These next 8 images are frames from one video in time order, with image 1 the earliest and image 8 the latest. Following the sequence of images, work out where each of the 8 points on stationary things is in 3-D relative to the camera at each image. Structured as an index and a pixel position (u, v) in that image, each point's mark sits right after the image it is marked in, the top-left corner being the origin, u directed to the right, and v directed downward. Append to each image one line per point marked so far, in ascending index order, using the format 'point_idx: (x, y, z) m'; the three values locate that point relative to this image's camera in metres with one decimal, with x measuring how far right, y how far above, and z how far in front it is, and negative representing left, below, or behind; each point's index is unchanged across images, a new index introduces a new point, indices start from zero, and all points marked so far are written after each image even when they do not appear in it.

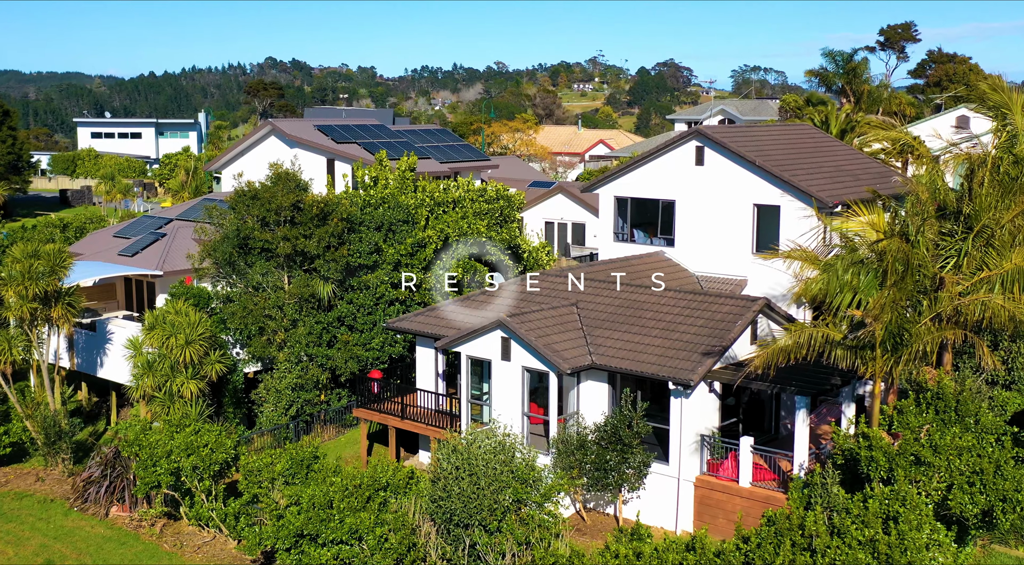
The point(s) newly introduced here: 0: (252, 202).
0: (-4.4, +1.4, +20.0) m
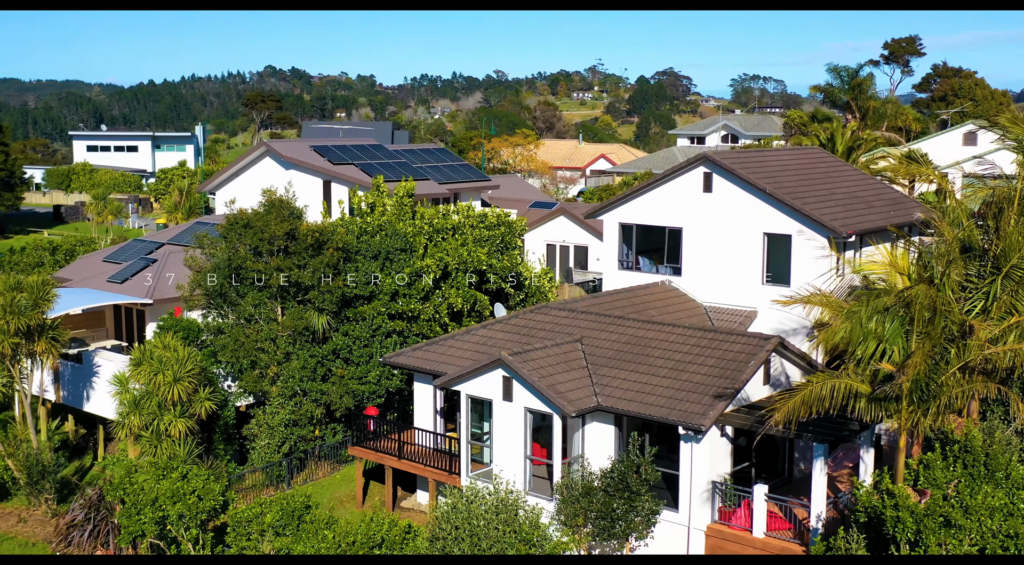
0: (-4.3, +0.9, +19.3) m
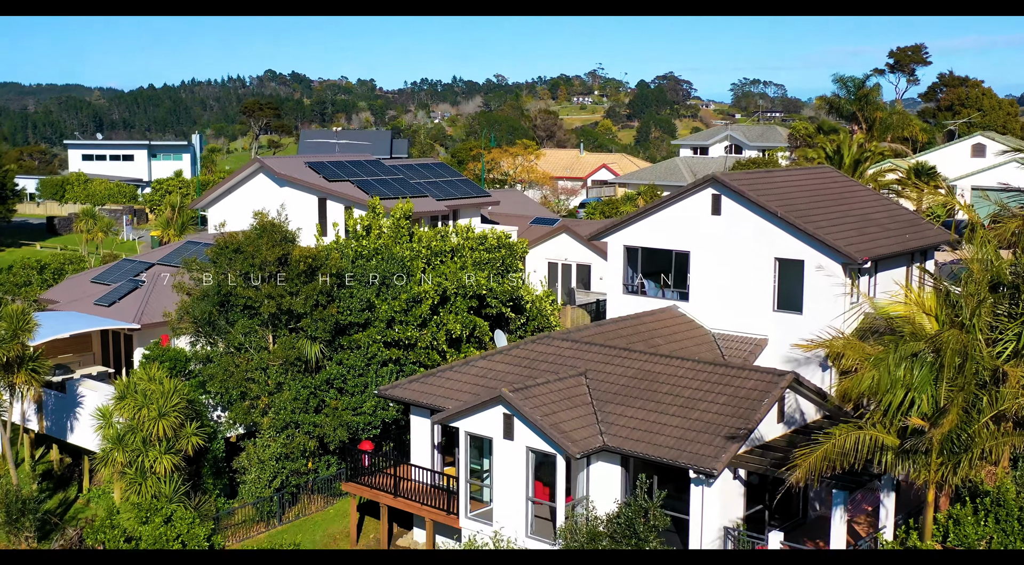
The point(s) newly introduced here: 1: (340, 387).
0: (-4.3, +0.4, +18.5) m
1: (-2.7, -1.6, +18.6) m
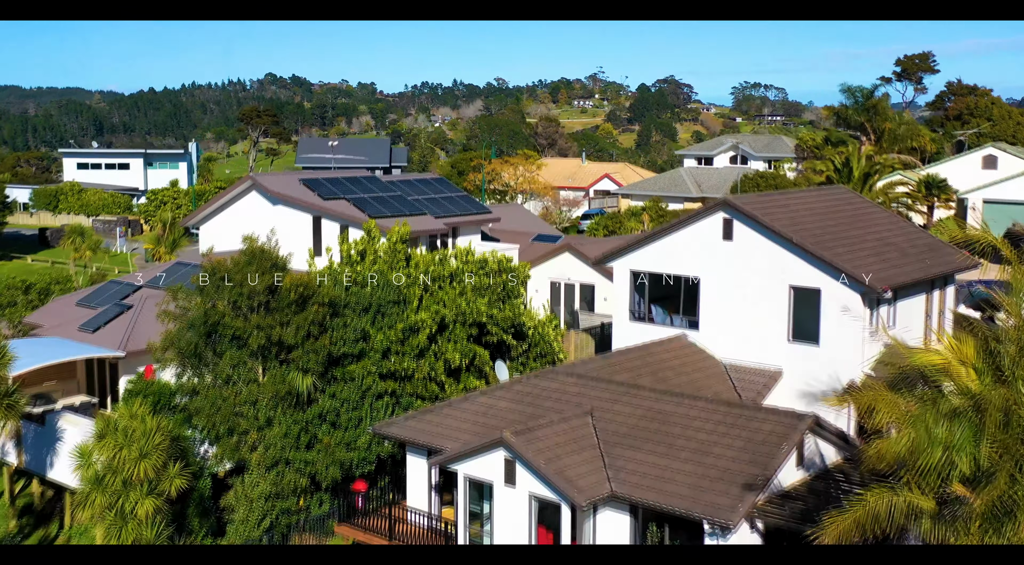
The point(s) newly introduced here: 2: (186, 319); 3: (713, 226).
0: (-4.3, 0.0, +17.6) m
1: (-2.7, -2.1, +17.7) m
2: (-4.9, -0.5, +17.8) m
3: (+3.2, +0.9, +18.8) m
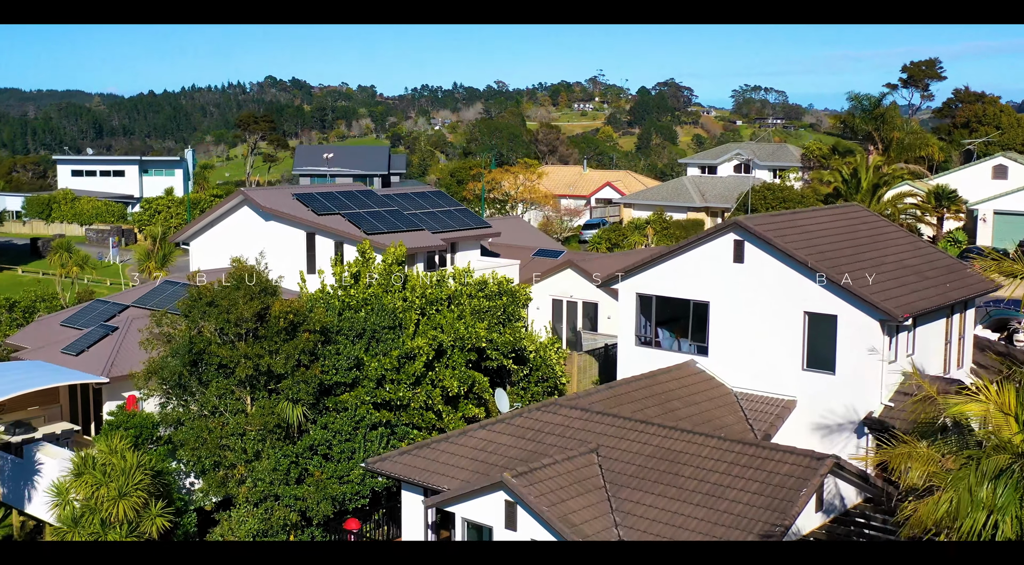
0: (-4.3, -0.4, +16.8) m
1: (-2.7, -2.4, +16.8) m
2: (-4.9, -0.9, +16.9) m
3: (+3.2, +0.5, +17.9) m
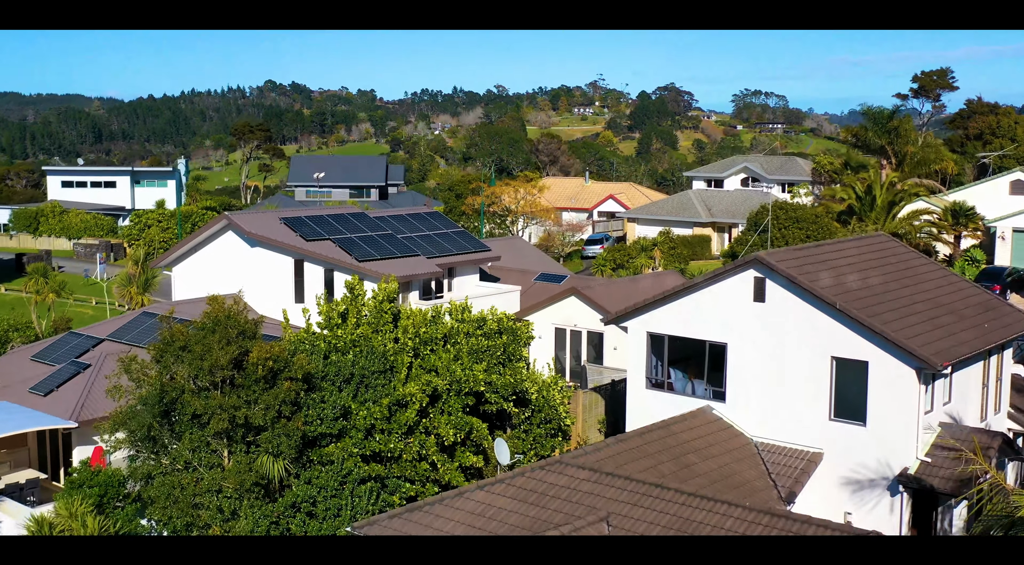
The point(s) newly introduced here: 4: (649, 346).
0: (-4.3, -0.9, +15.4) m
1: (-2.7, -3.0, +15.4) m
2: (-4.9, -1.5, +15.5) m
3: (+3.2, 0.0, +16.5) m
4: (+2.1, -1.0, +17.8) m
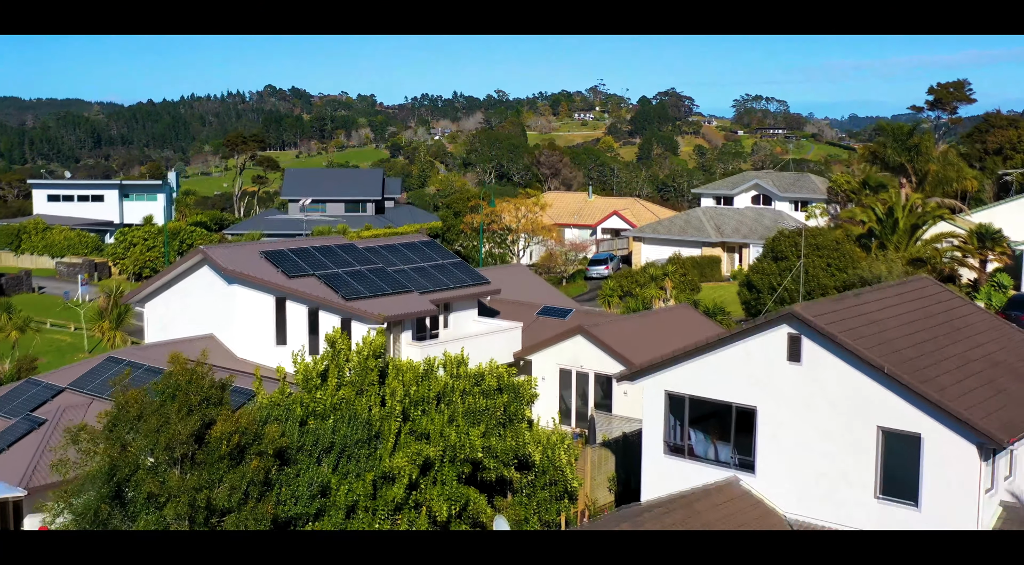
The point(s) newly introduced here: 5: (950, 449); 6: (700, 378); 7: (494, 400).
0: (-4.3, -1.6, +13.4) m
1: (-2.6, -3.7, +13.5) m
2: (-4.8, -2.1, +13.6) m
3: (+3.2, -0.7, +14.6) m
4: (+2.1, -1.7, +15.9) m
5: (+4.8, -1.8, +13.0) m
6: (+2.5, -1.2, +15.5) m
7: (-0.3, -1.6, +16.1) m
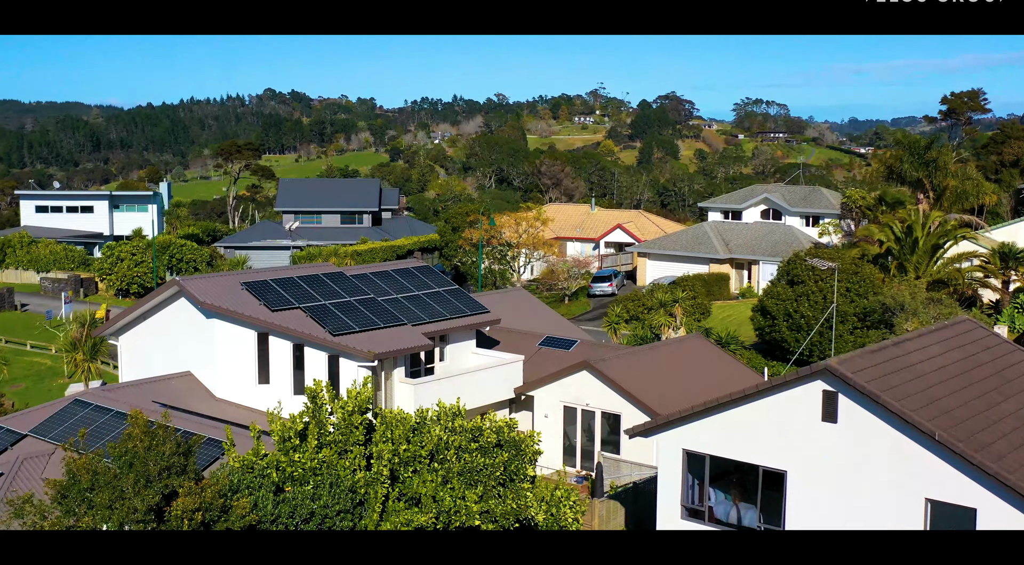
0: (-4.3, -2.1, +11.9) m
1: (-2.6, -4.2, +11.9) m
2: (-4.8, -2.7, +12.0) m
3: (+3.2, -1.3, +13.0) m
4: (+2.1, -2.2, +14.3) m
5: (+4.8, -2.4, +11.5) m
6: (+2.5, -1.8, +13.9) m
7: (-0.2, -2.1, +14.6) m
